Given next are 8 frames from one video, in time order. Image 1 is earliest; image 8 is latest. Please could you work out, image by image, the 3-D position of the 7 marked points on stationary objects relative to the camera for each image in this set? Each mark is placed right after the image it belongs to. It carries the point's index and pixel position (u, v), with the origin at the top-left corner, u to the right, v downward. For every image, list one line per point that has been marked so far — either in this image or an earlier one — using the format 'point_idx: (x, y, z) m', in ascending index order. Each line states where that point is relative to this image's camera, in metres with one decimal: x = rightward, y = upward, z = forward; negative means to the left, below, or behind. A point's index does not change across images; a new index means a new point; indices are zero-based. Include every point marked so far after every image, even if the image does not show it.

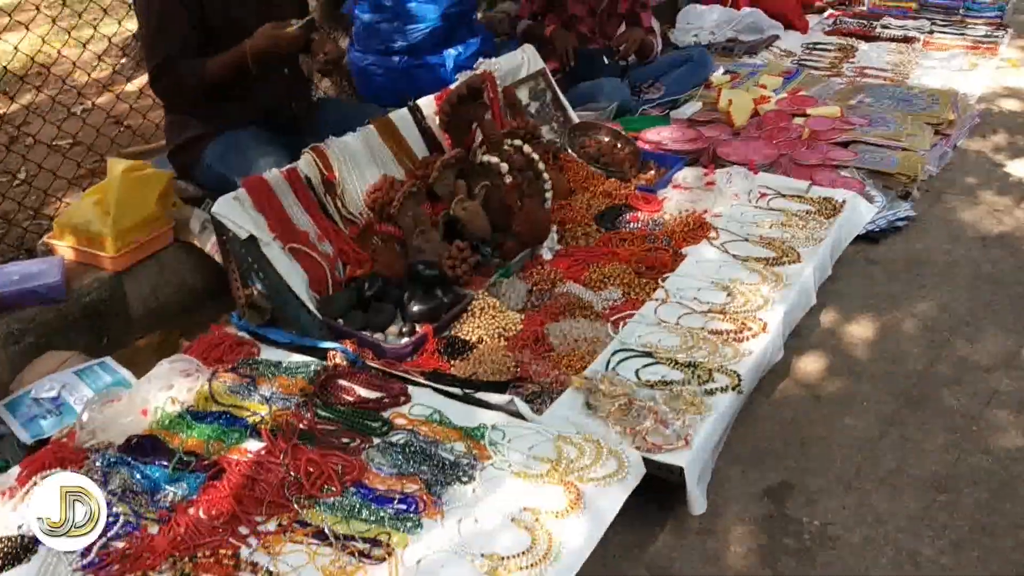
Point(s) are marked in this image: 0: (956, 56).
0: (+2.3, +1.2, +4.9) m
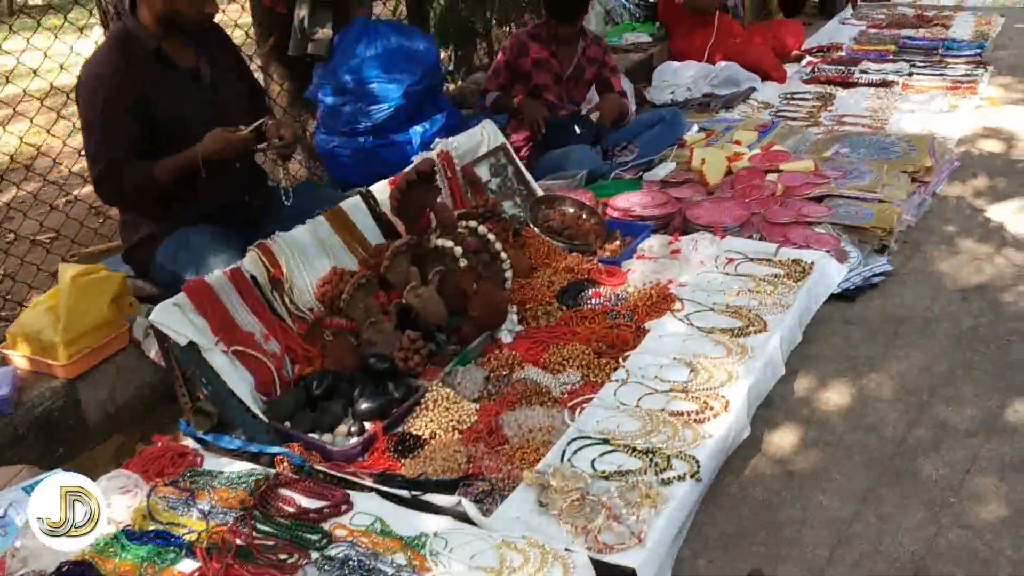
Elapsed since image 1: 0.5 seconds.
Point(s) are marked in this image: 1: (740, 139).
0: (+2.1, +1.0, +4.9) m
1: (+1.0, +0.6, +4.2) m
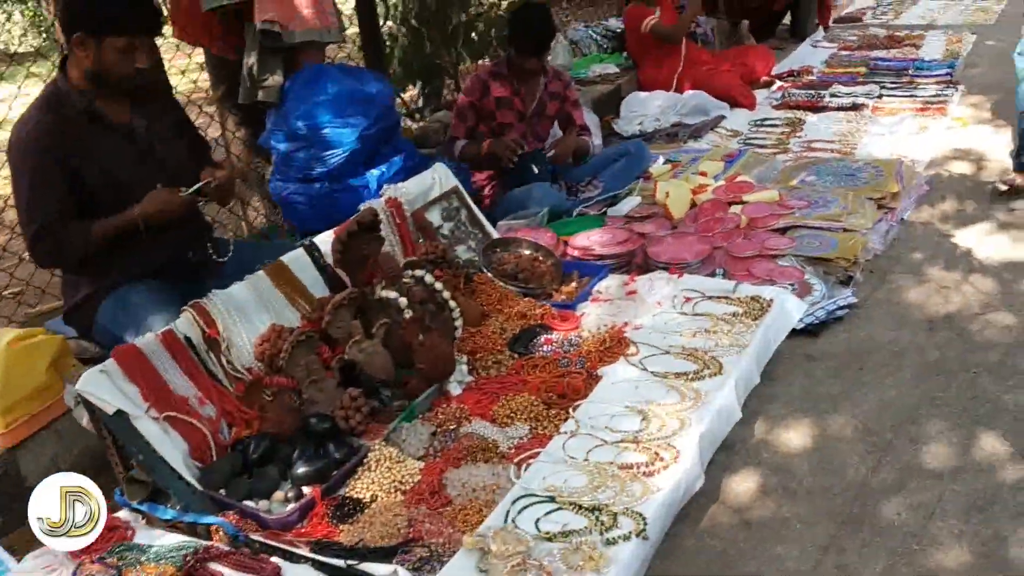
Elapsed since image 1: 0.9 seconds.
0: (+2.0, +0.8, +4.8) m
1: (+0.8, +0.5, +4.2) m
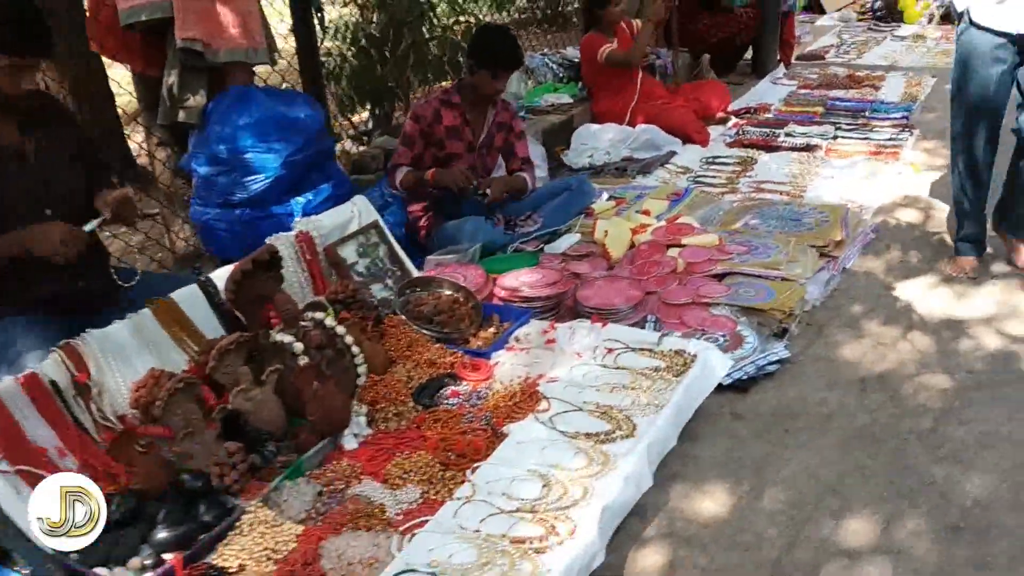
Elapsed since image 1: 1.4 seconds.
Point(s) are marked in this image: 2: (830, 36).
0: (+1.7, +0.6, +4.7) m
1: (+0.6, +0.3, +4.1) m
2: (+2.6, +2.0, +7.8) m
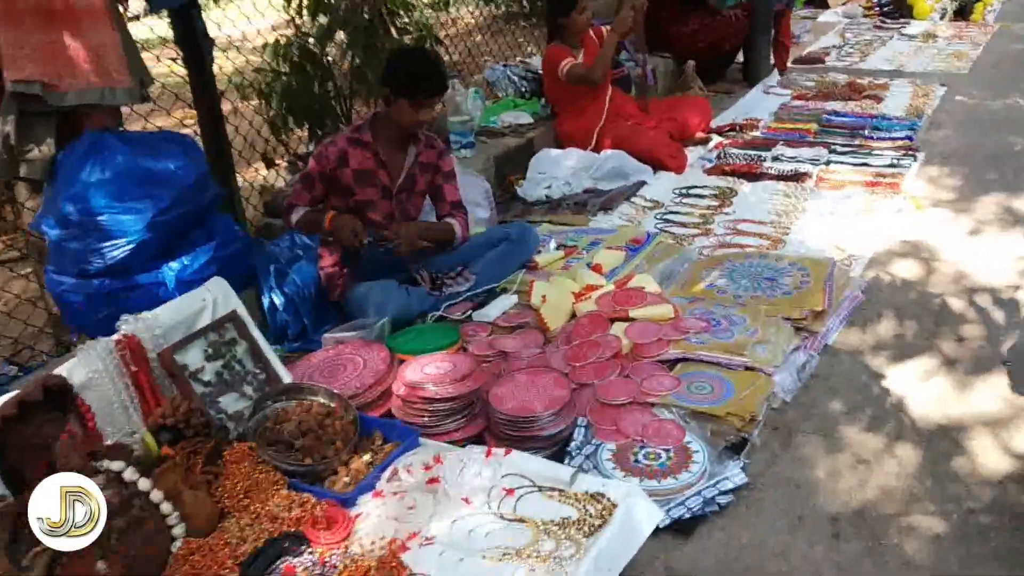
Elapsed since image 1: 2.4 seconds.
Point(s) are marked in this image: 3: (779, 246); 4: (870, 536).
0: (+1.4, +0.4, +4.1) m
1: (+0.3, +0.1, +3.5) m
2: (+2.4, +1.9, +7.2) m
3: (+1.0, +0.2, +3.7) m
4: (+0.8, -0.6, +2.2) m
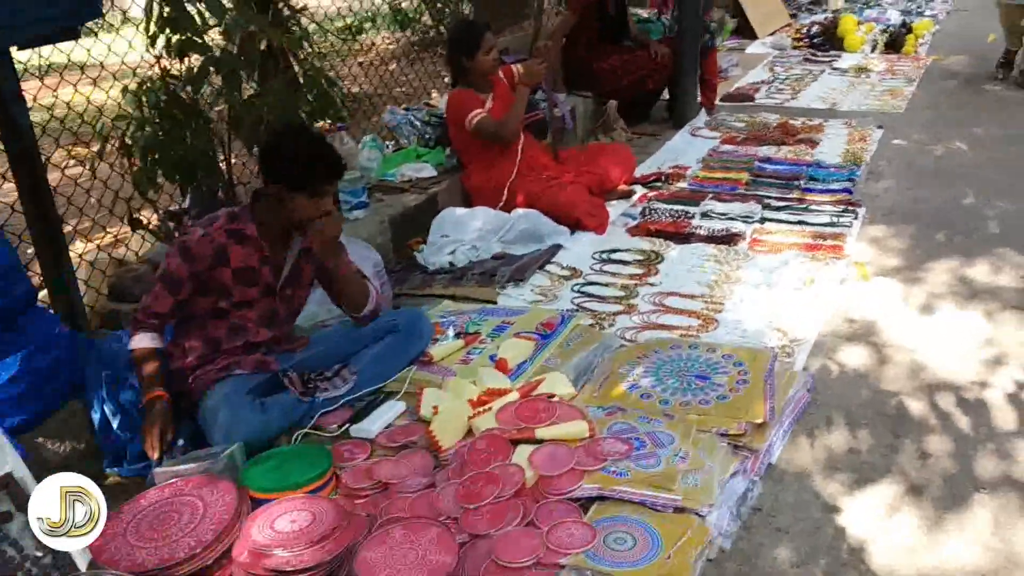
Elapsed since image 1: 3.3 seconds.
0: (+1.1, +0.1, +3.7) m
1: (0.0, -0.2, +3.0) m
2: (+1.8, +1.5, +6.8) m
3: (+0.7, -0.1, +3.3) m
4: (+0.6, -0.8, +1.7) m
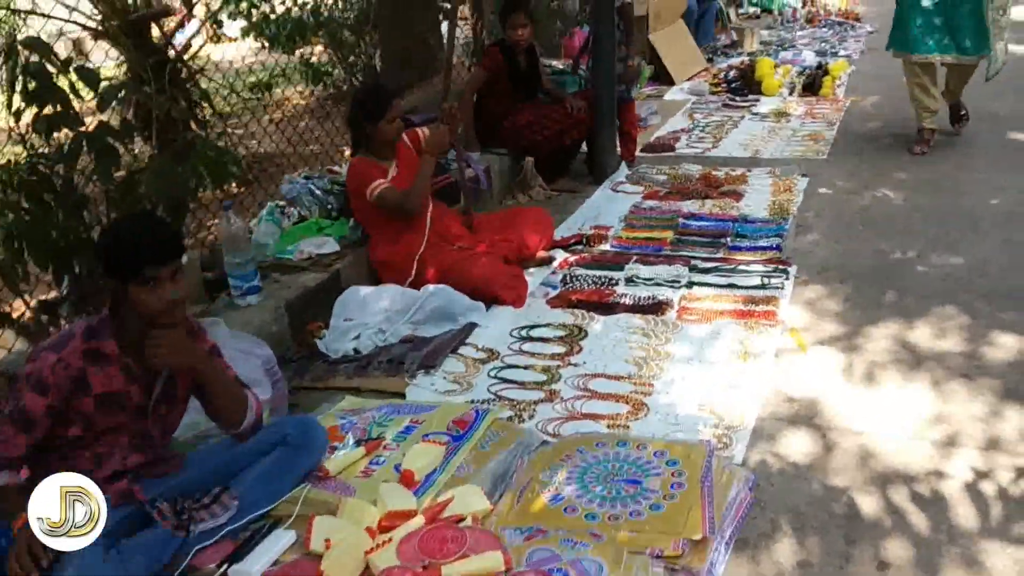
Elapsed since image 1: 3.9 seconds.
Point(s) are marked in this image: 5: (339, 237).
0: (+0.7, -0.2, +3.4) m
1: (-0.3, -0.5, +2.6) m
2: (+1.2, +1.2, +6.7) m
3: (+0.4, -0.4, +3.0) m
4: (+0.4, -1.0, +1.4) m
5: (-0.7, +0.2, +4.1) m
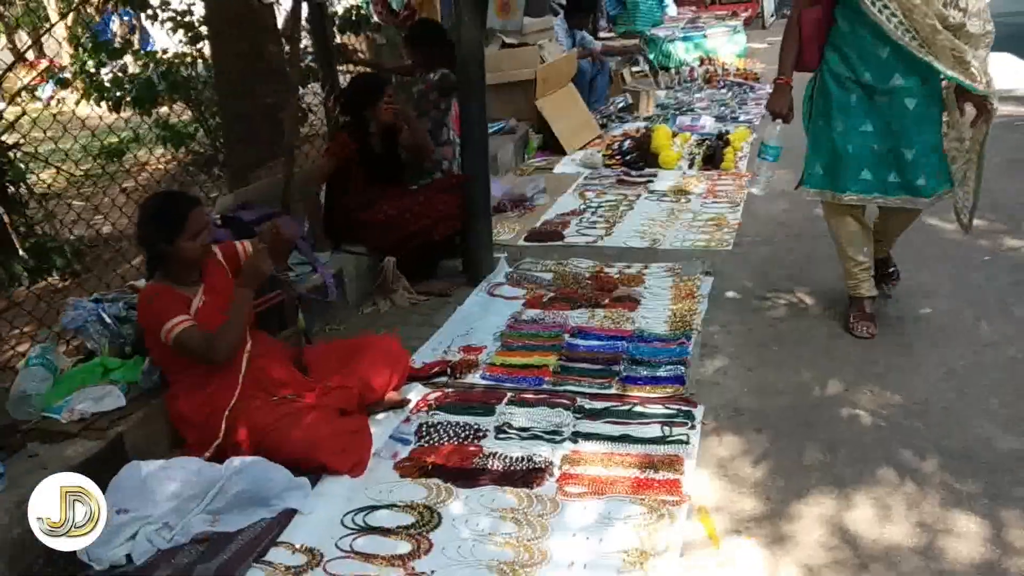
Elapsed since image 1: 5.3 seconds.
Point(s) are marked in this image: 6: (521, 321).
0: (+0.3, -0.6, +2.7) m
1: (-0.7, -0.9, +1.7) m
2: (+0.4, +0.6, +6.0) m
3: (0.0, -0.8, +2.1) m
4: (+0.2, -1.4, +0.5) m
5: (-1.3, -0.3, +3.2) m
6: (0.0, -0.1, +4.1) m
